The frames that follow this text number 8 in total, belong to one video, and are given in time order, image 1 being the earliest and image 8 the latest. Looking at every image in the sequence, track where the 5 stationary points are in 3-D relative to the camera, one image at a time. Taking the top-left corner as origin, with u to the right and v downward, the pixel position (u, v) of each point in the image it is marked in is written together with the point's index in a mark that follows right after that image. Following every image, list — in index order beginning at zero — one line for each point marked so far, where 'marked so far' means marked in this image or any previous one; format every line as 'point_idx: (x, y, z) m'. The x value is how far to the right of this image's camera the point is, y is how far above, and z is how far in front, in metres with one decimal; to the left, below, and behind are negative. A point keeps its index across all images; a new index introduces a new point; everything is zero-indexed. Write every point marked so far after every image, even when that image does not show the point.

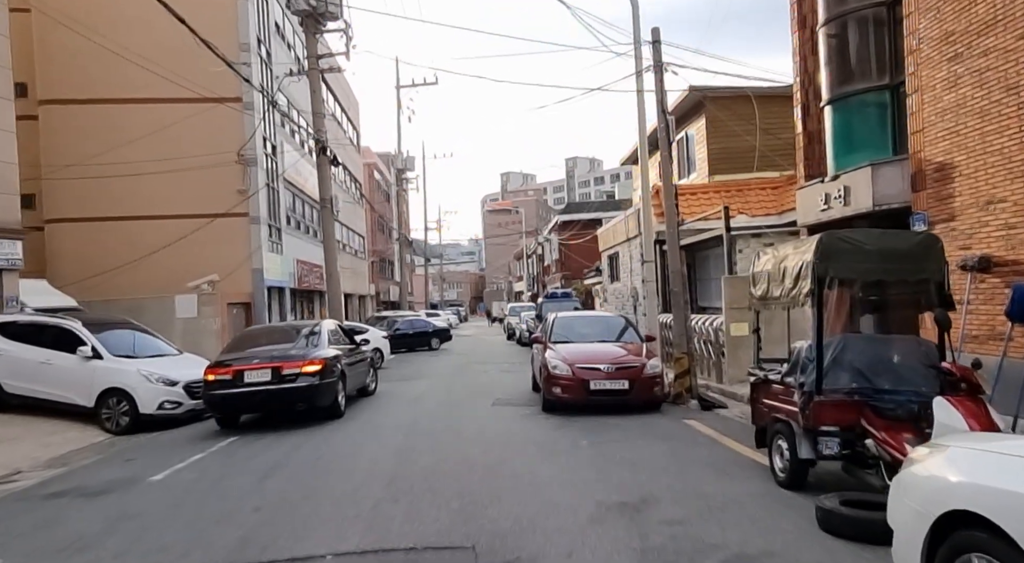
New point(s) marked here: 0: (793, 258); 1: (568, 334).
0: (+2.6, +0.2, +6.0) m
1: (+1.1, -1.0, +12.5) m
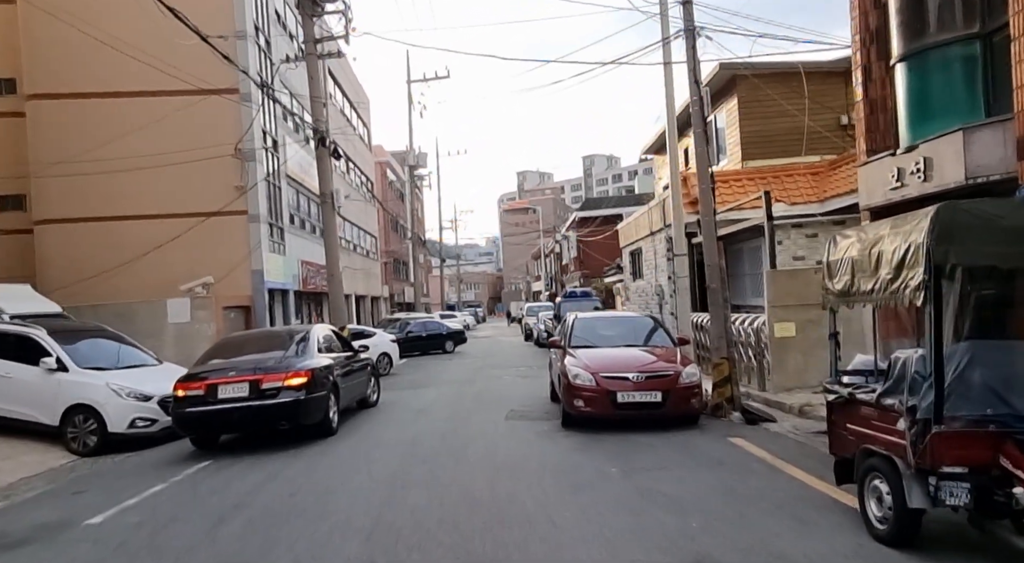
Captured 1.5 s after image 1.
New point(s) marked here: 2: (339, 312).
0: (+2.7, +0.3, +4.5) m
1: (+1.4, -0.9, +11.1) m
2: (-4.7, -0.8, +17.6) m
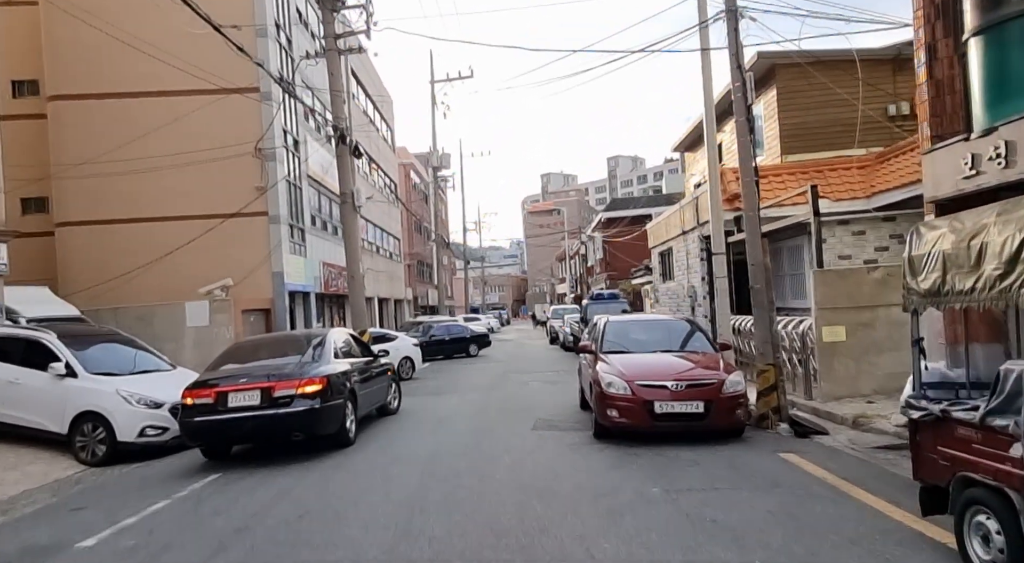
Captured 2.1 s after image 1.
0: (+2.9, +0.3, +3.8) m
1: (+1.8, -0.9, +10.4) m
2: (-4.0, -0.9, +17.1) m
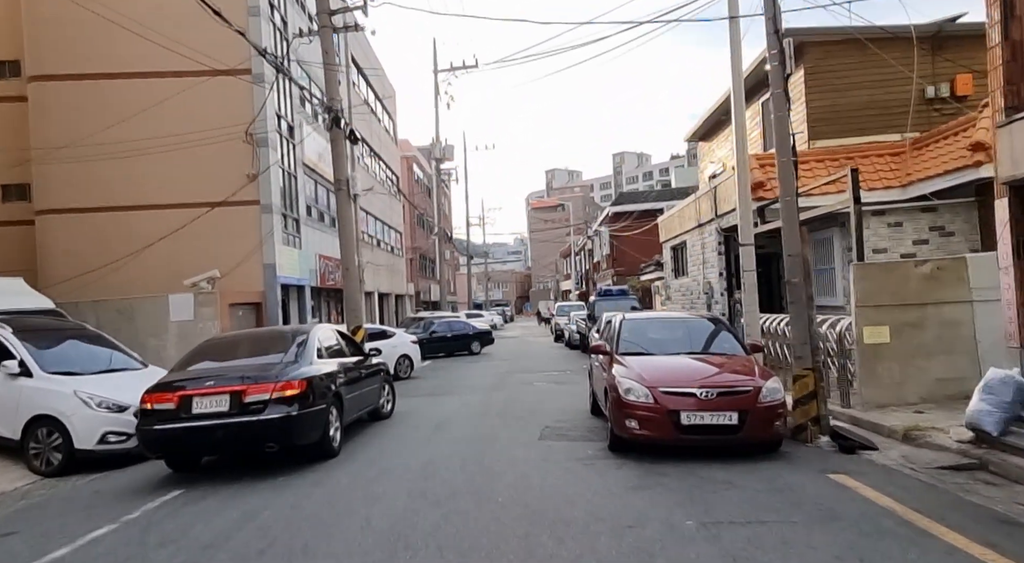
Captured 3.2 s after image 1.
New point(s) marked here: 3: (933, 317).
0: (+2.9, +0.4, +2.7) m
1: (+1.9, -0.8, +9.3) m
2: (-3.9, -0.7, +16.1) m
3: (+6.1, -0.5, +9.3) m
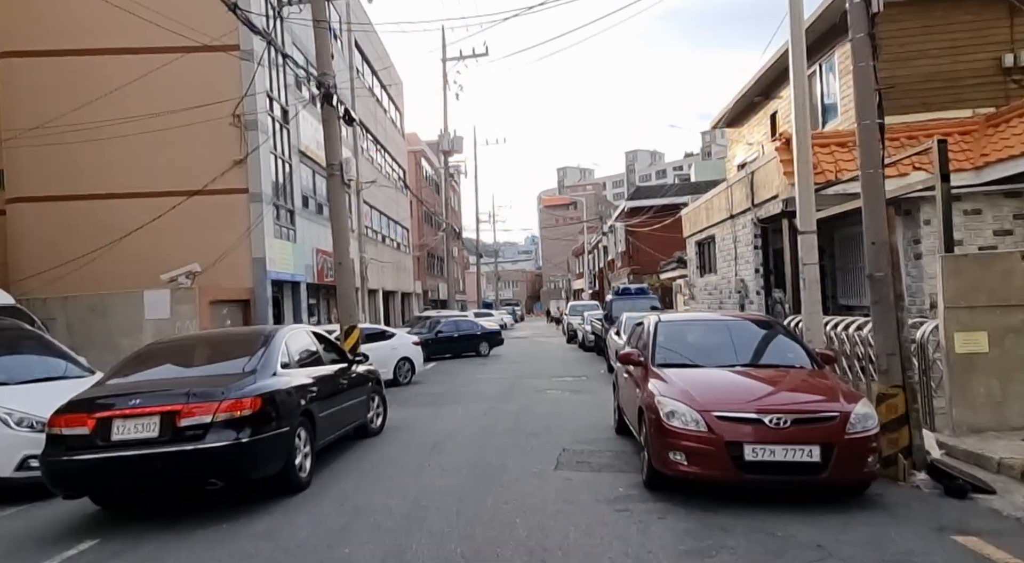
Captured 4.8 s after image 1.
0: (+3.0, +0.4, +1.0) m
1: (+2.0, -0.8, +7.6) m
2: (-3.7, -0.6, +14.5) m
3: (+6.2, -0.5, +7.6) m
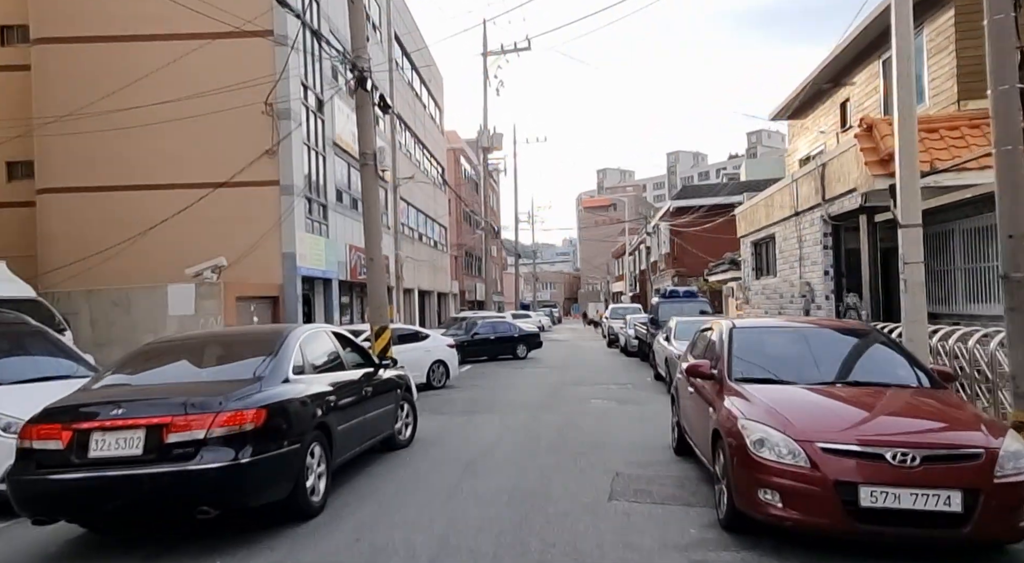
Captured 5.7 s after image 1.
0: (+3.1, +0.4, -0.2) m
1: (+2.5, -0.8, +6.5) m
2: (-2.8, -0.5, +13.6) m
3: (+6.7, -0.5, +6.2) m
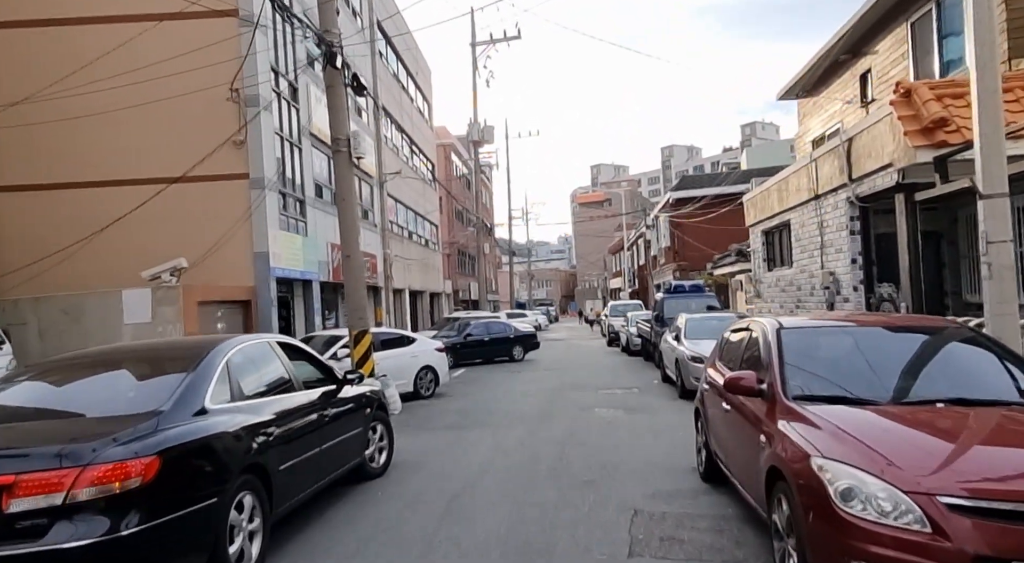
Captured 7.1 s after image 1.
0: (+3.0, +0.5, -1.5) m
1: (+2.4, -0.7, +5.1) m
2: (-2.9, -0.5, +12.3) m
3: (+6.6, -0.3, +4.8) m
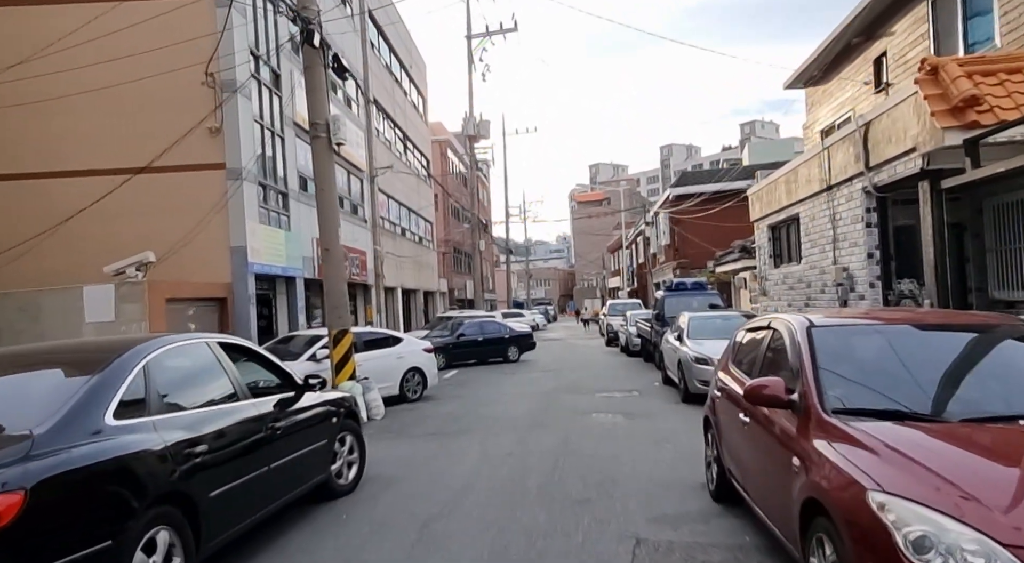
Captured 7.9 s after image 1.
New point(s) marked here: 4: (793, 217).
0: (+2.9, +0.6, -2.3) m
1: (+2.3, -0.6, +4.3) m
2: (-3.1, -0.5, +11.4) m
3: (+6.4, -0.3, +4.0) m
4: (+6.4, +1.5, +14.8) m
